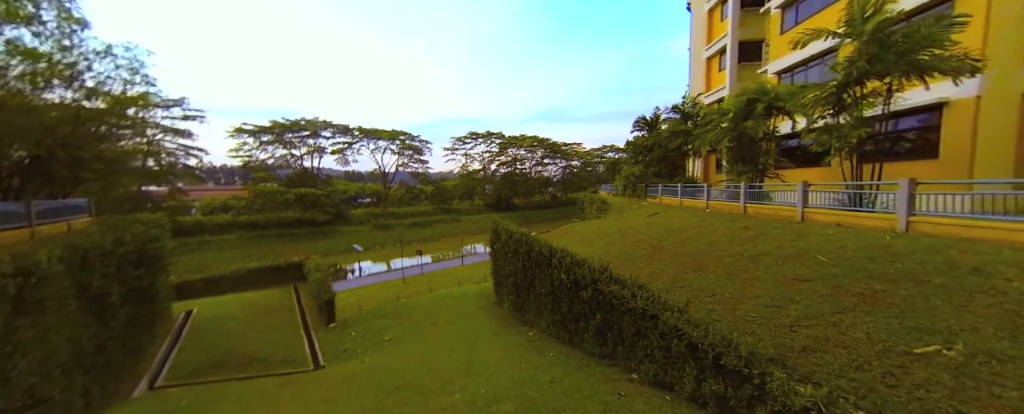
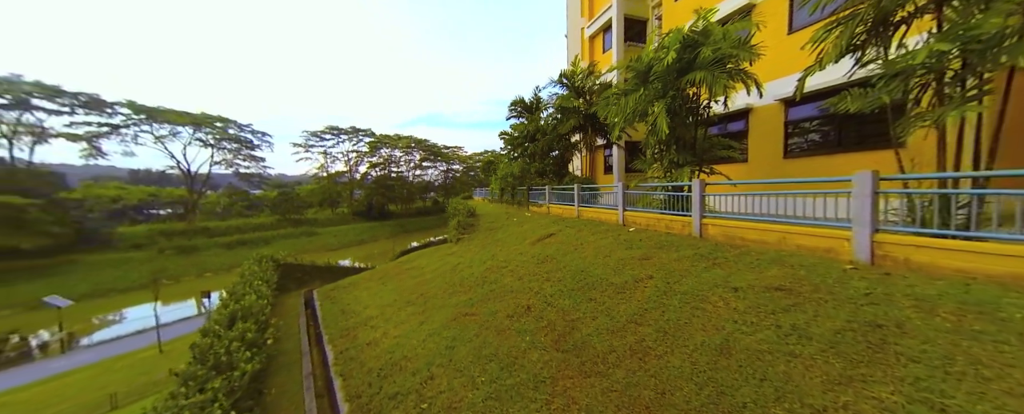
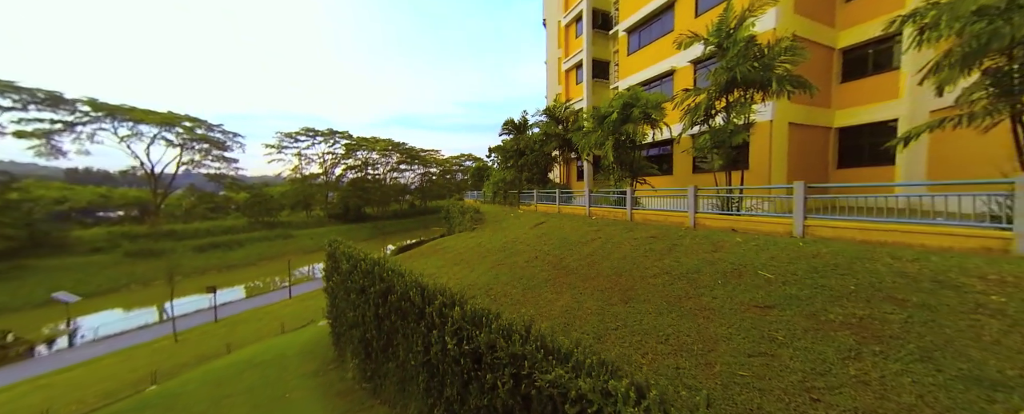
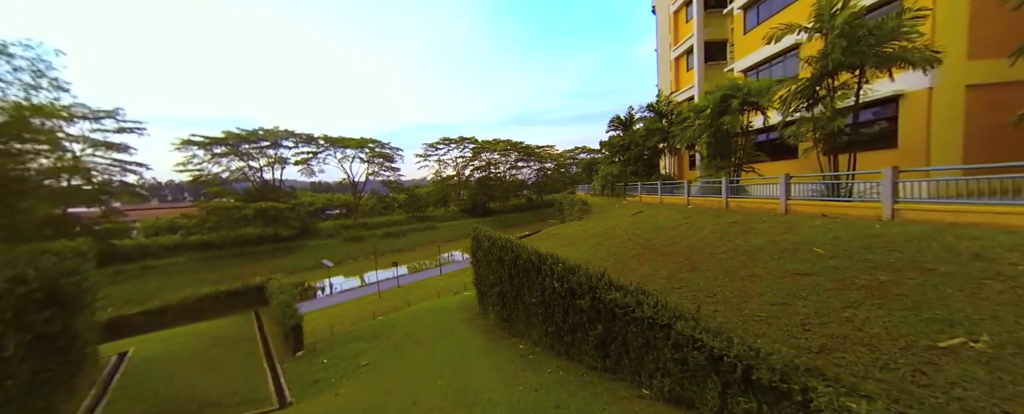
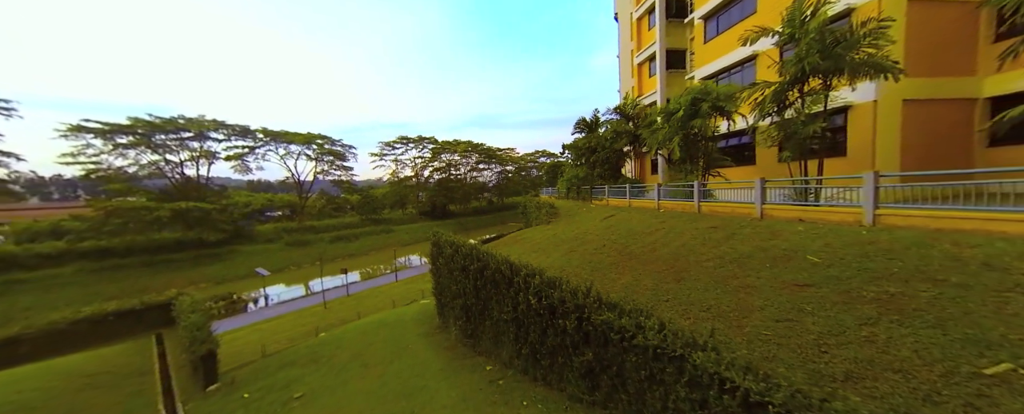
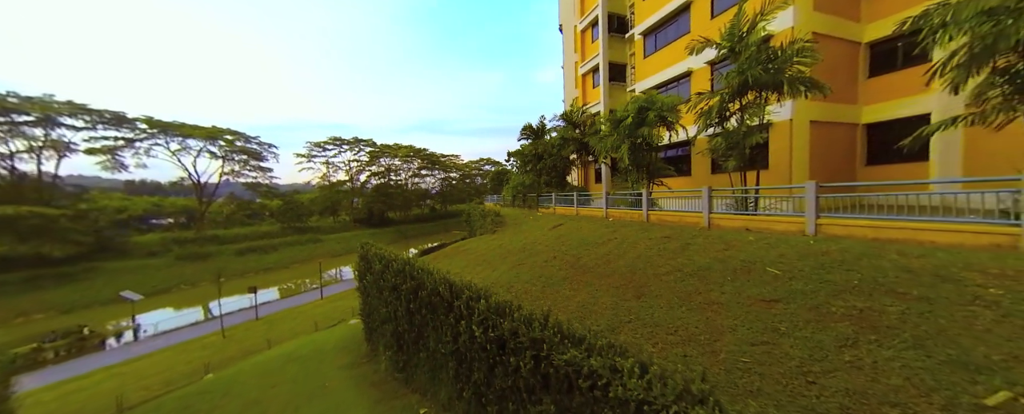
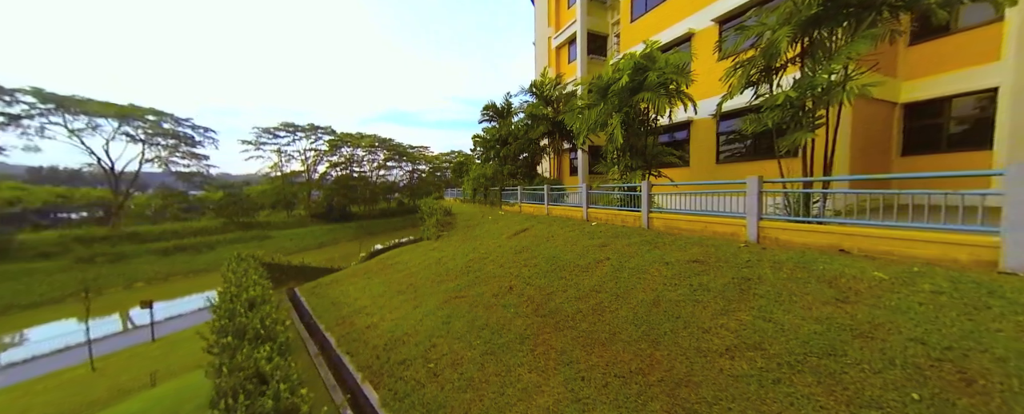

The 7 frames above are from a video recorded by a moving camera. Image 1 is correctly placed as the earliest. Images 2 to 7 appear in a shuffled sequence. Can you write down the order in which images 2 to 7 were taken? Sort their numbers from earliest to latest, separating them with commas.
4, 5, 6, 3, 7, 2
